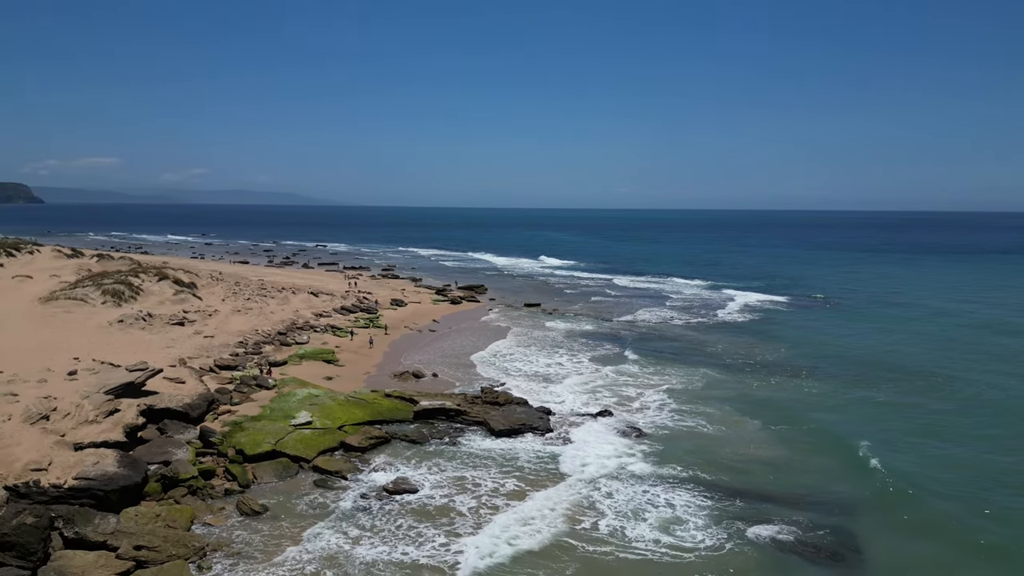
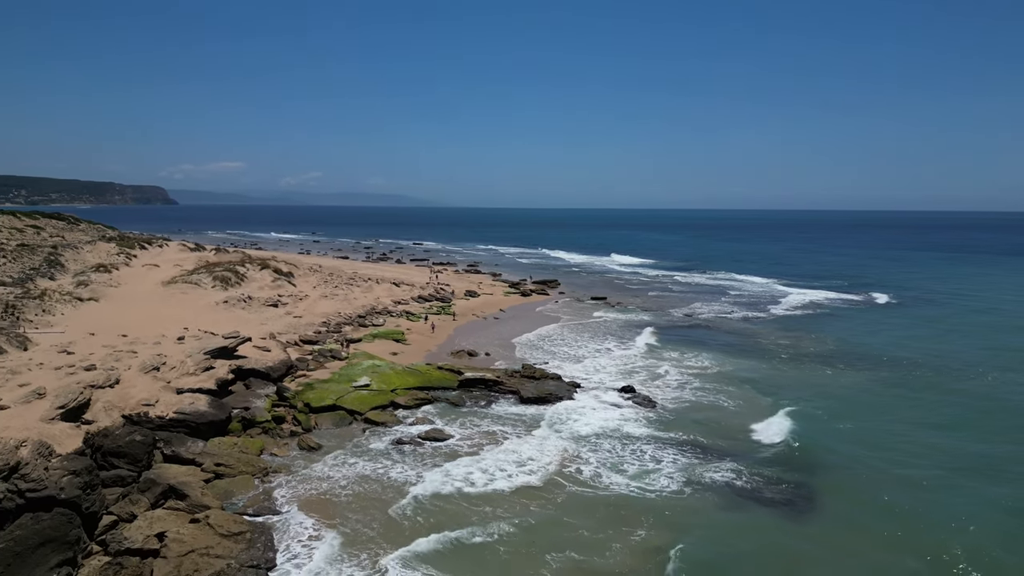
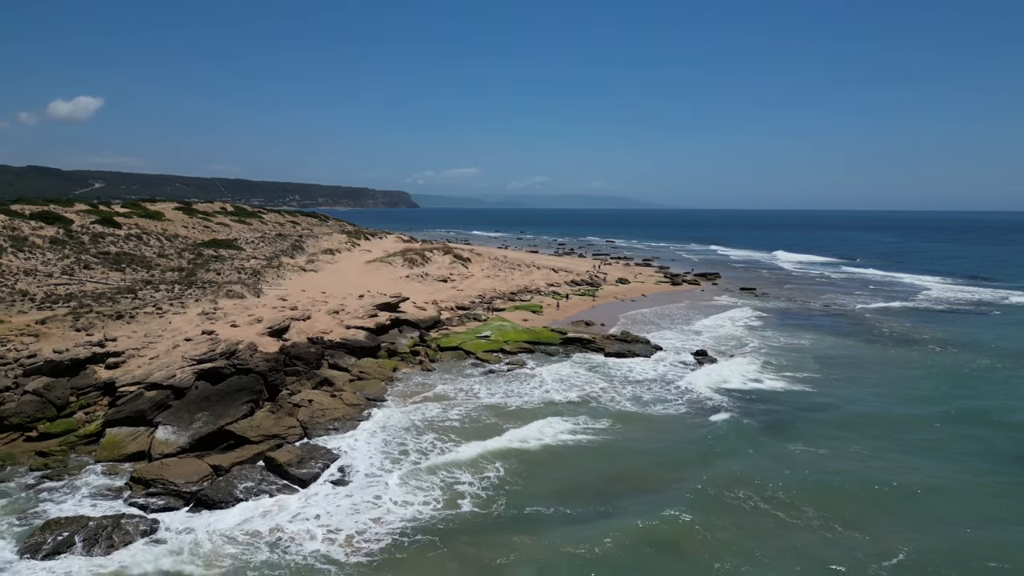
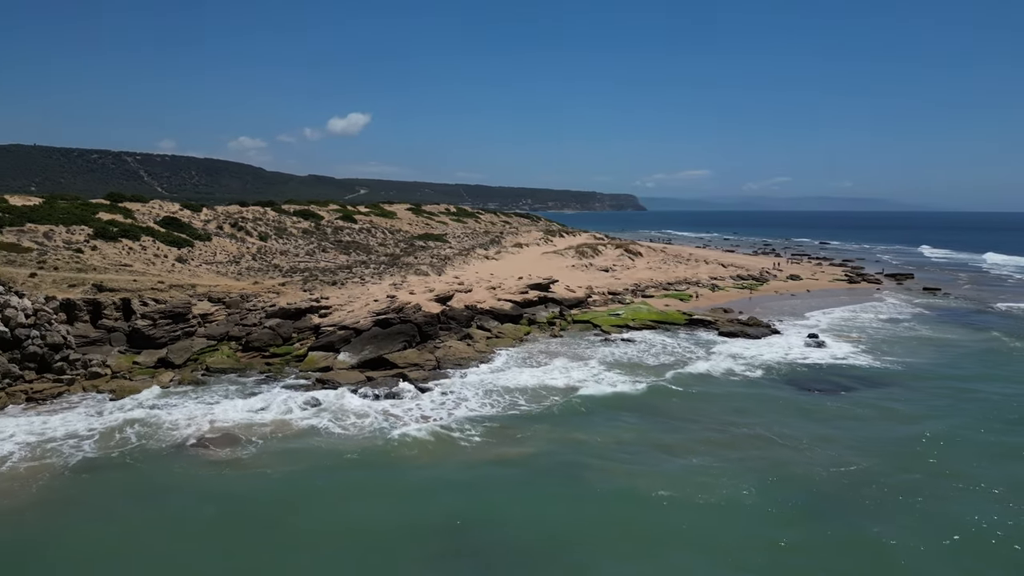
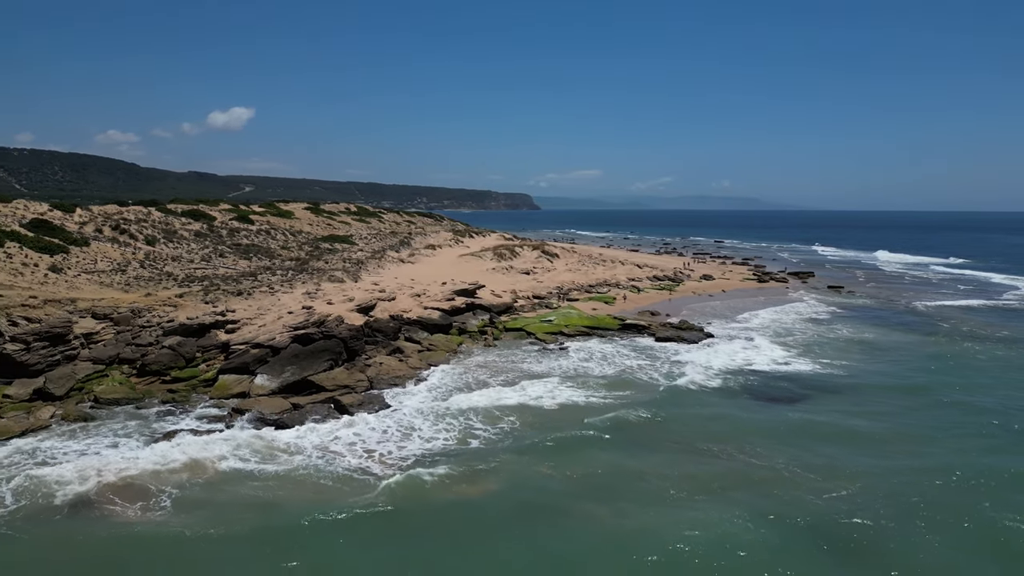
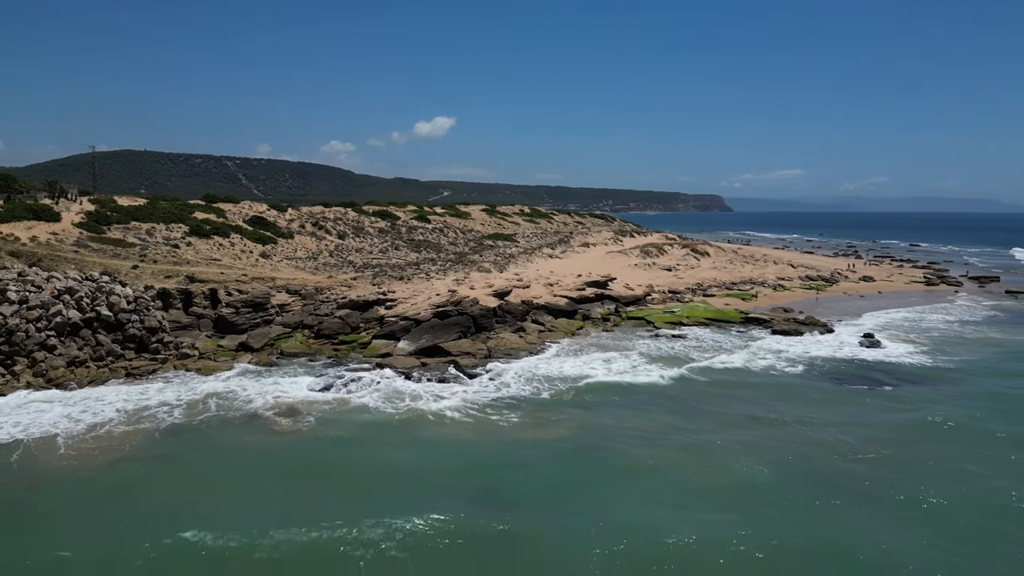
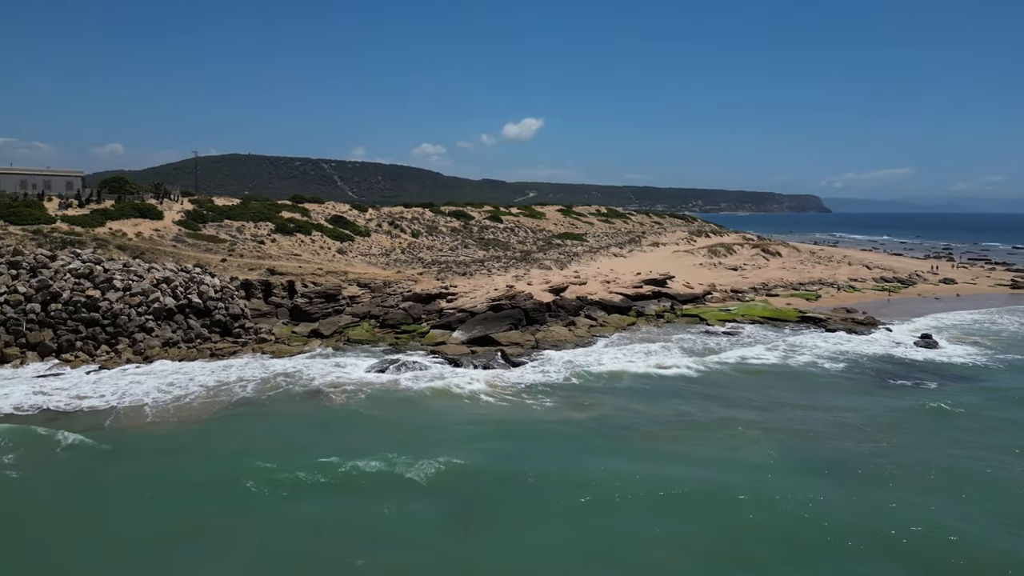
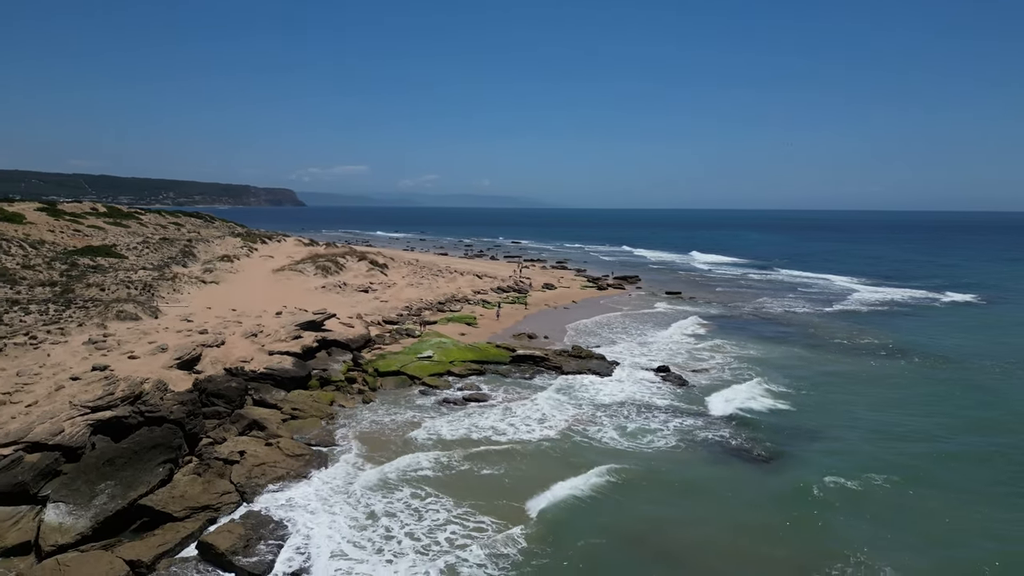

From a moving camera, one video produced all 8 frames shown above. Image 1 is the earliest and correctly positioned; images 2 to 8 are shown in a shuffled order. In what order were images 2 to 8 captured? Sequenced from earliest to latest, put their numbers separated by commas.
2, 8, 3, 5, 4, 6, 7
